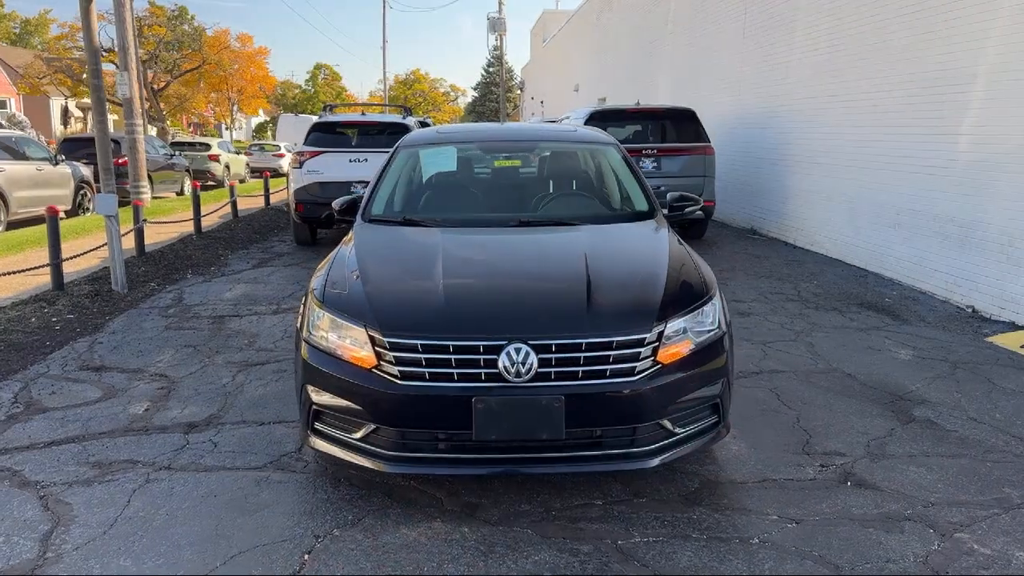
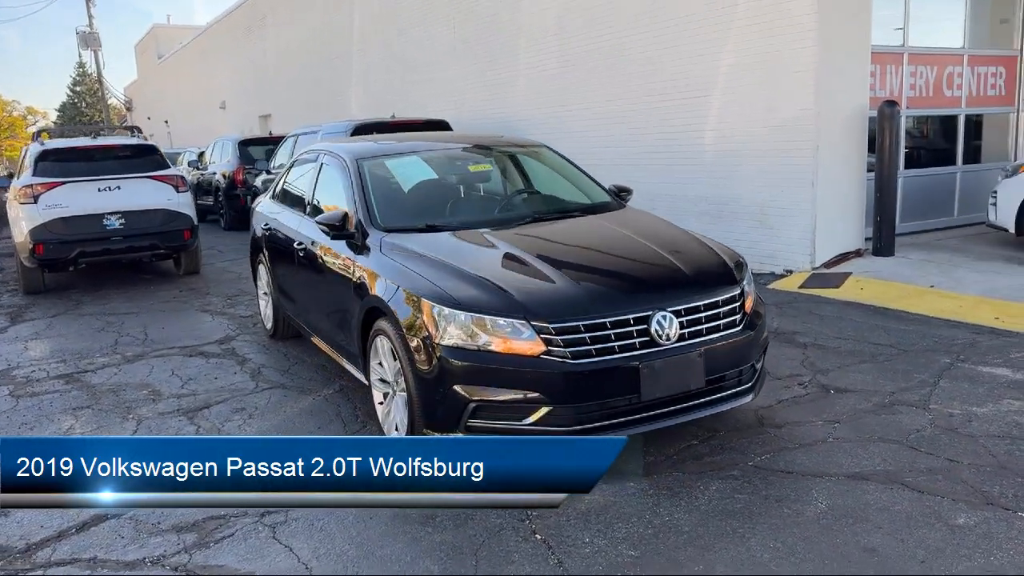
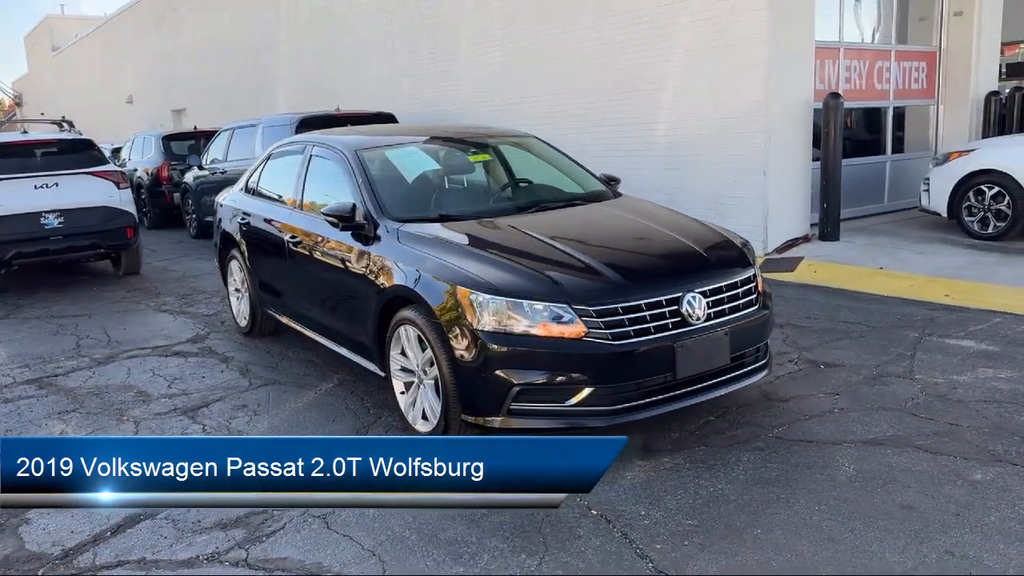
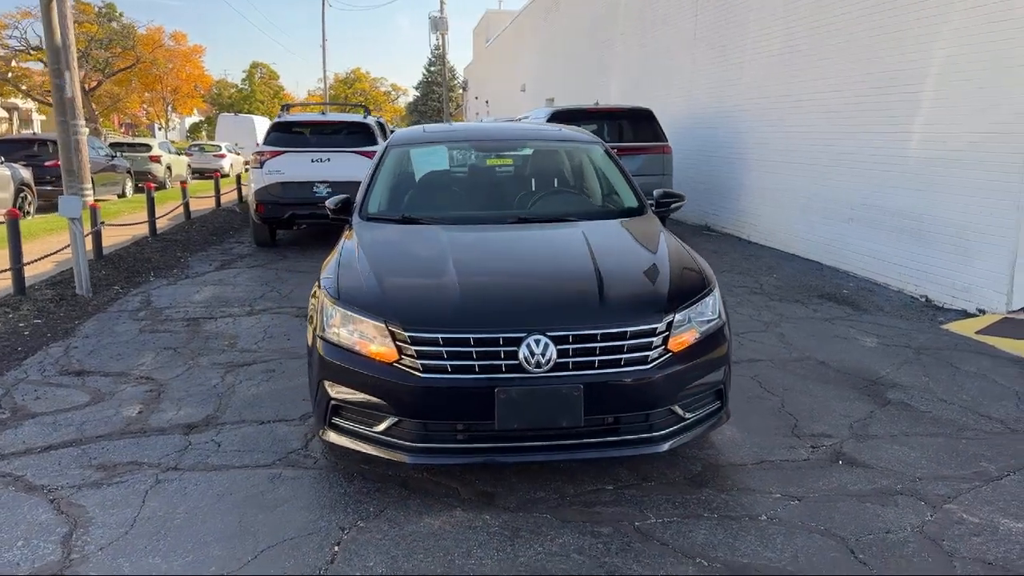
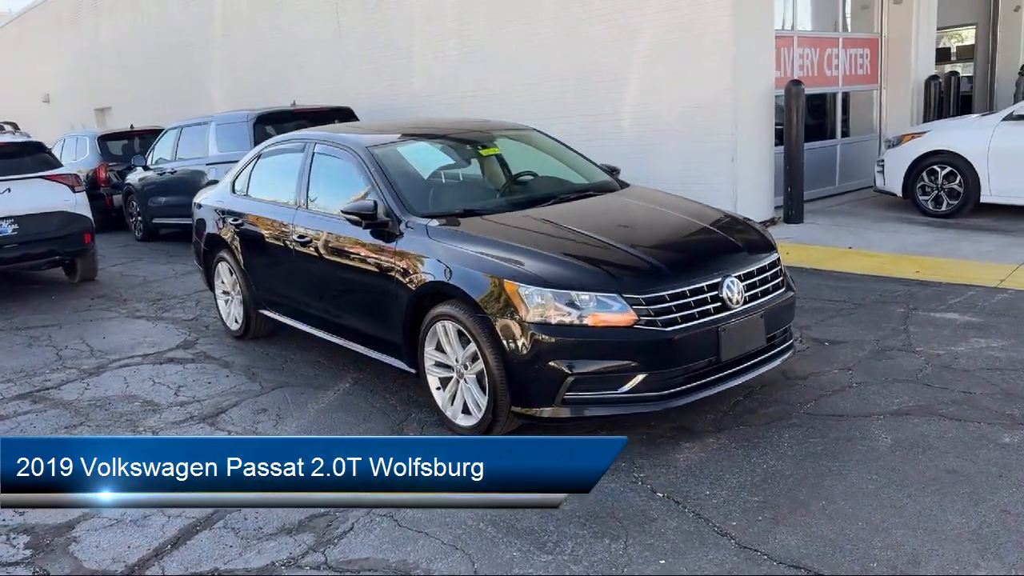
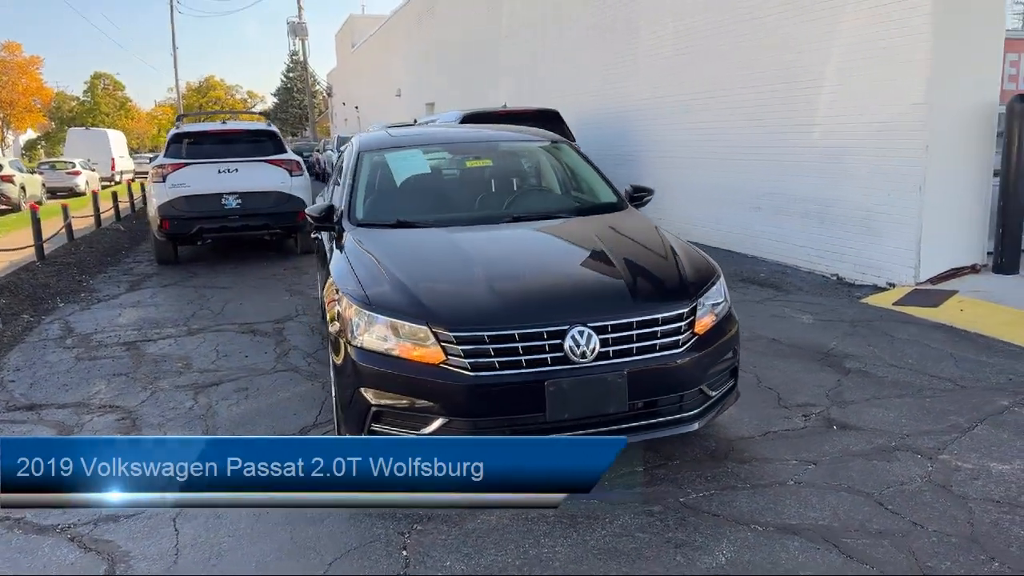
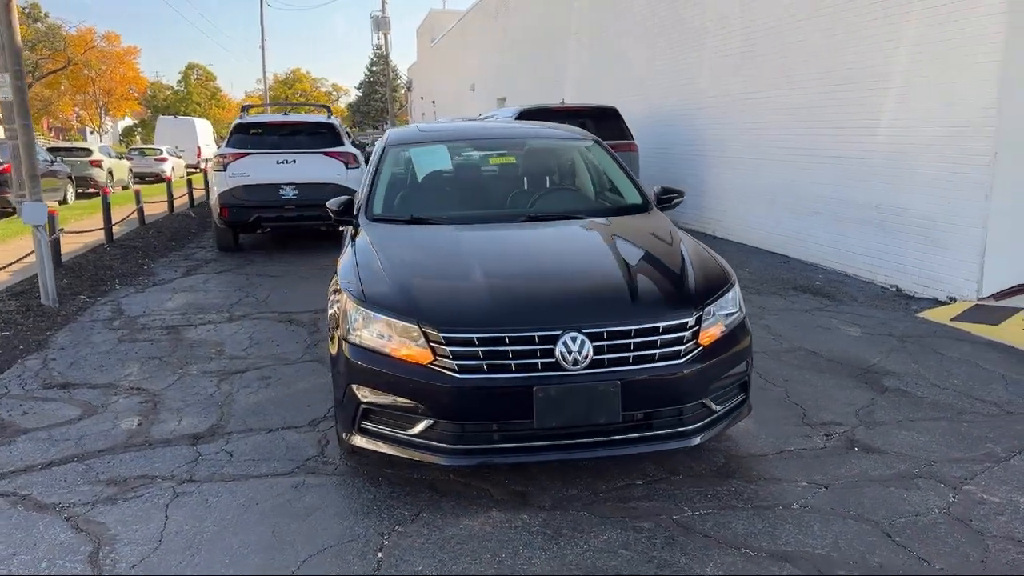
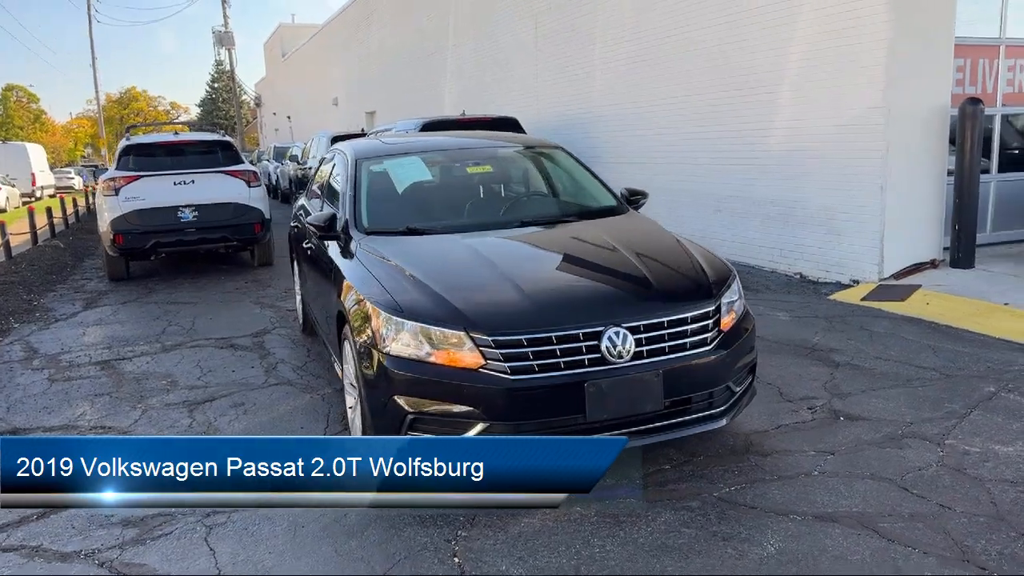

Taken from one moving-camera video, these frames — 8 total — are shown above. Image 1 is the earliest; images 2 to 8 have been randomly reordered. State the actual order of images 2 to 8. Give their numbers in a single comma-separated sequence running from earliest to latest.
4, 7, 6, 8, 2, 3, 5
